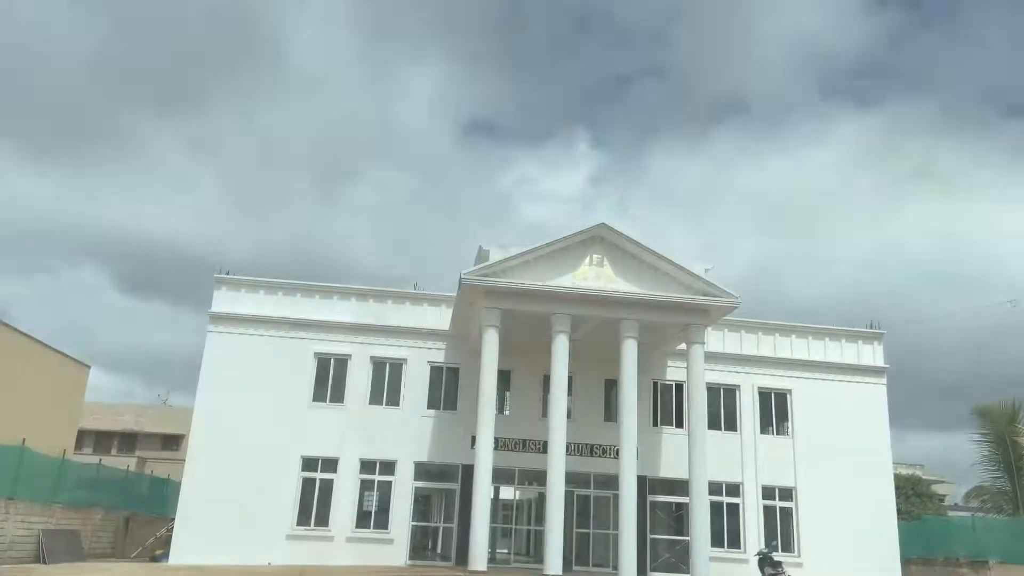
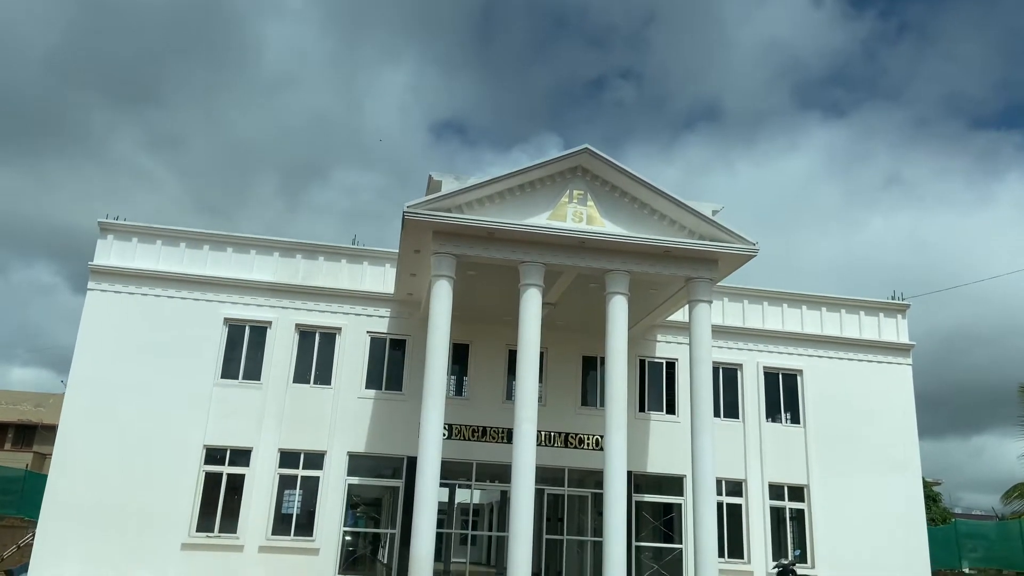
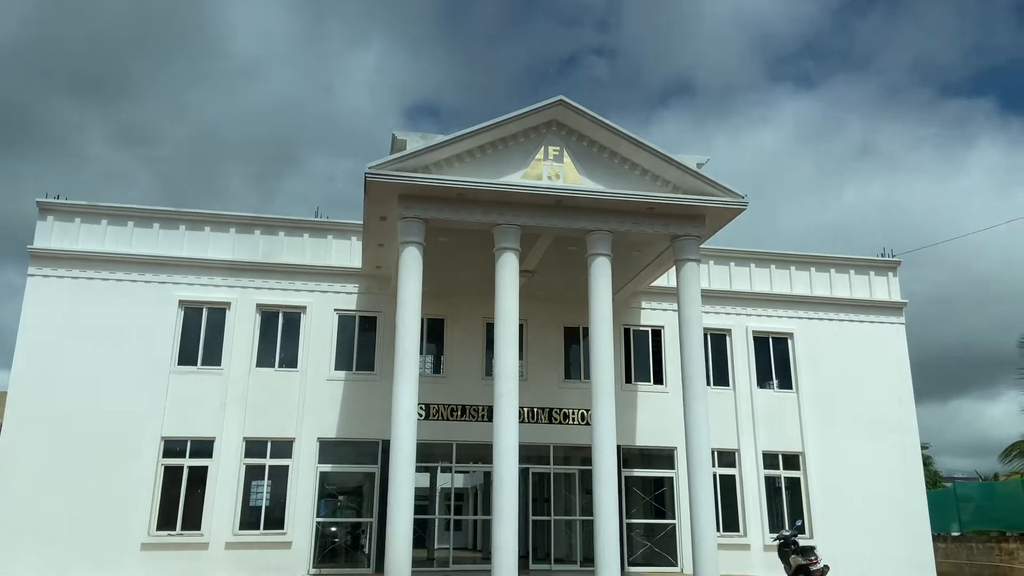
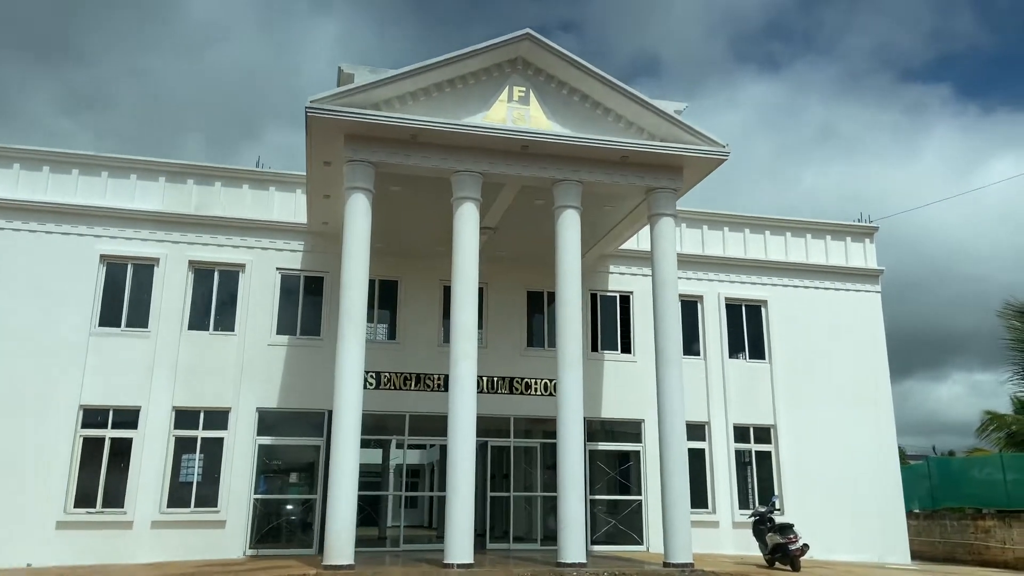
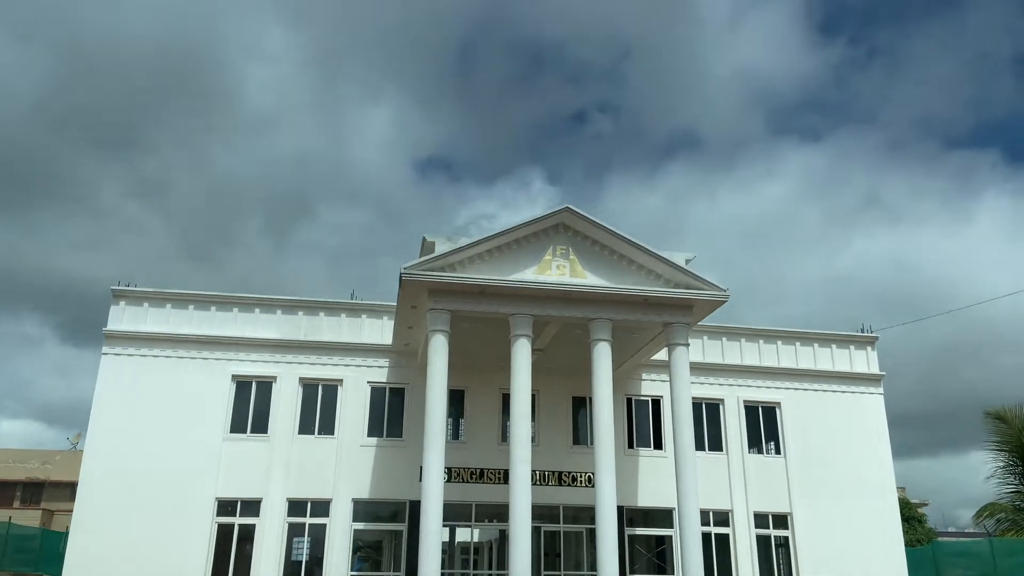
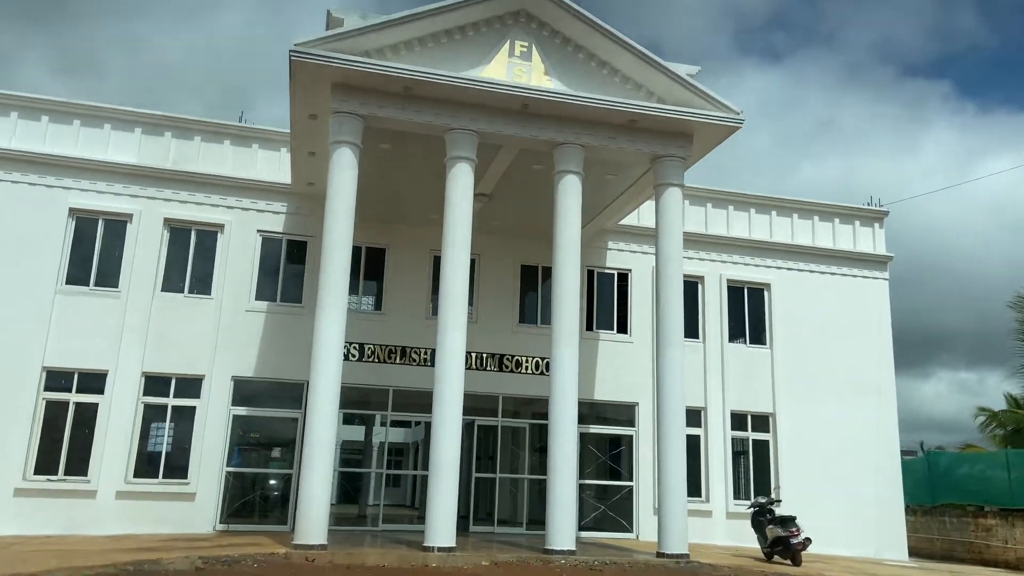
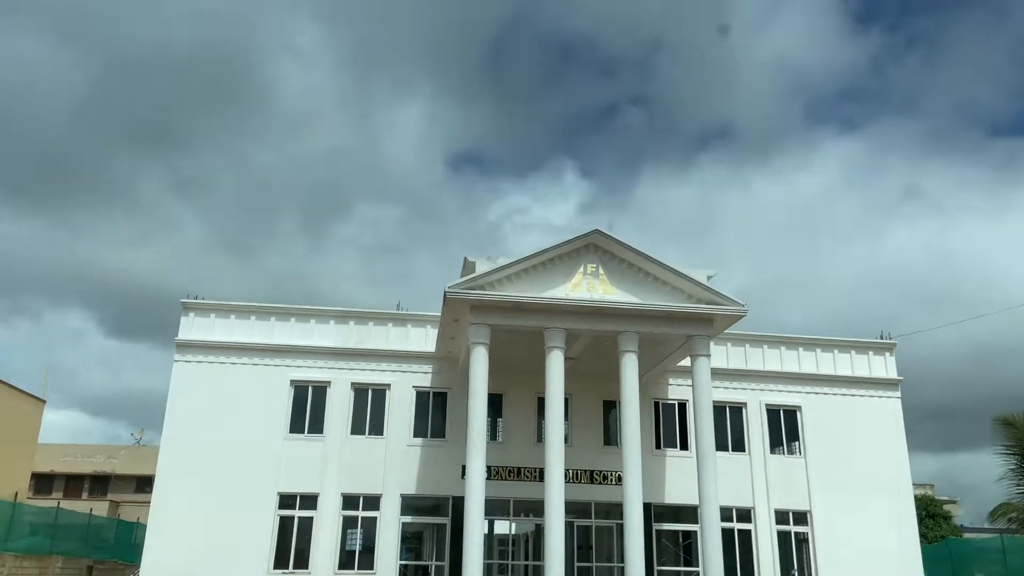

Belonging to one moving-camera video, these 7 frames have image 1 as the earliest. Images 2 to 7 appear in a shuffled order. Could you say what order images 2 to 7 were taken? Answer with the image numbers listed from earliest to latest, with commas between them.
7, 5, 2, 3, 4, 6
